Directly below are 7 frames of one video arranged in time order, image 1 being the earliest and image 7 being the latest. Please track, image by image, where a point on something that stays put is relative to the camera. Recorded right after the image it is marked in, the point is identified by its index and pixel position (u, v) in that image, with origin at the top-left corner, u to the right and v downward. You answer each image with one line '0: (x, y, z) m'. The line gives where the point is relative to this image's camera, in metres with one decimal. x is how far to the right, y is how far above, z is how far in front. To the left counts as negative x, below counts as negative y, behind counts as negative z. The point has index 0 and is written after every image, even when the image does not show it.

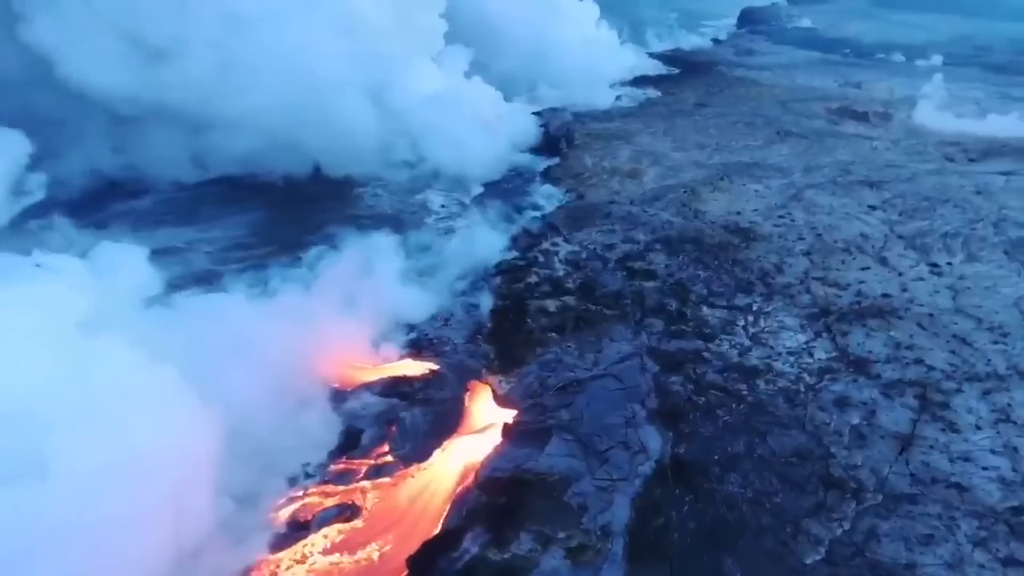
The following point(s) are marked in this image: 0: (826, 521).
0: (+4.9, -3.6, +9.9) m
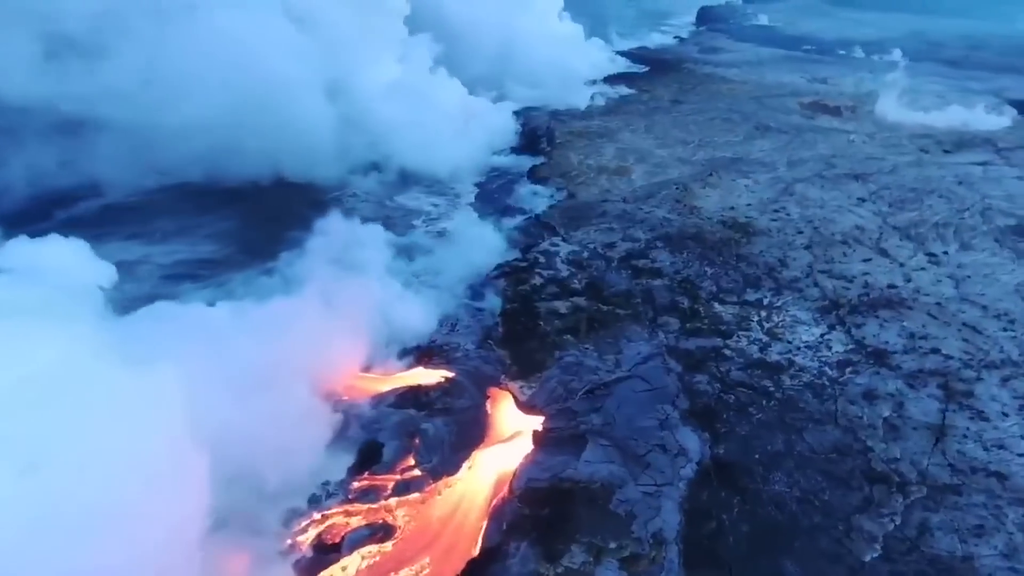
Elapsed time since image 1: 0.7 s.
0: (+5.7, -3.5, +9.8) m
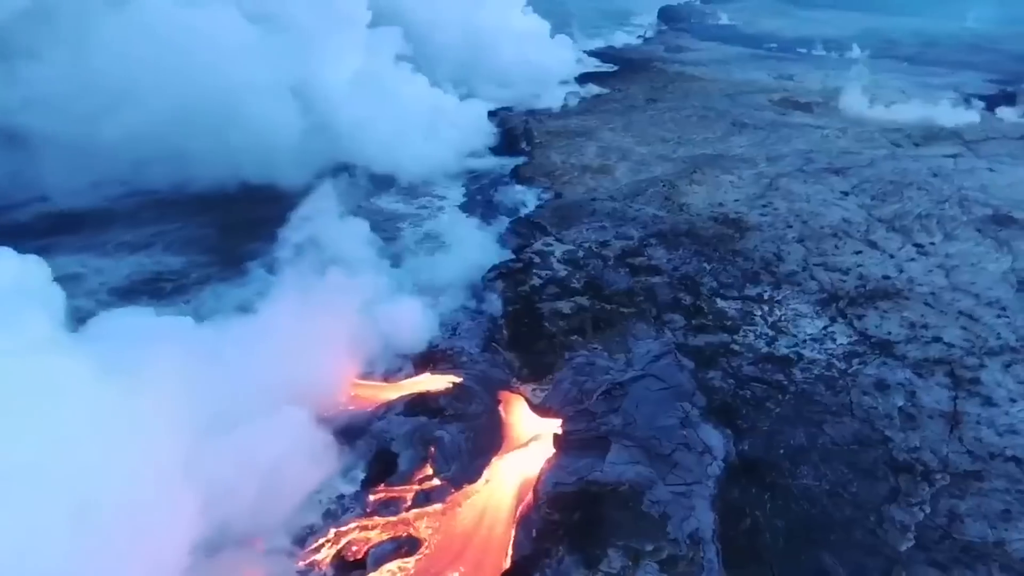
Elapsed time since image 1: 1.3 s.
0: (+6.1, -3.4, +9.9) m
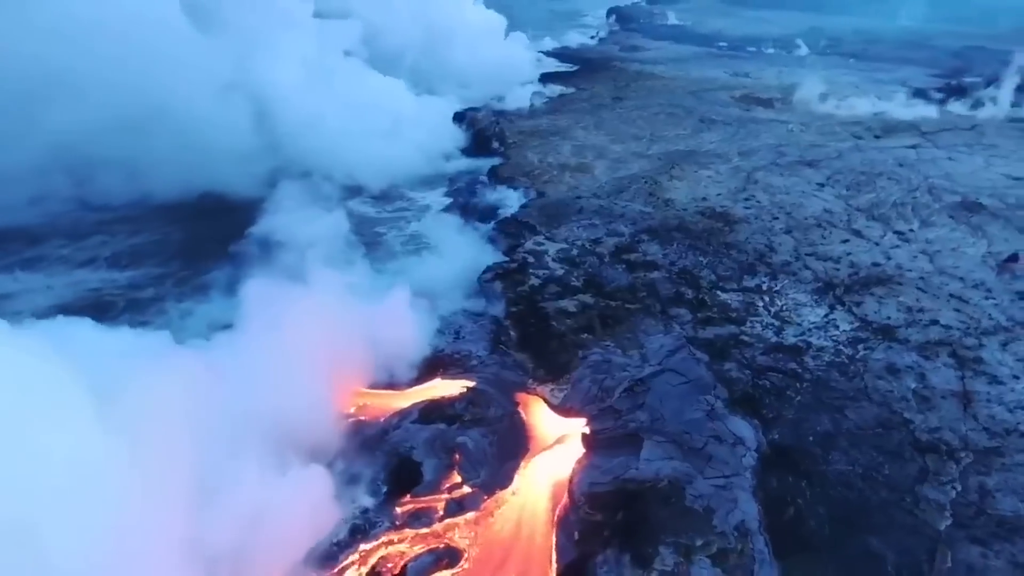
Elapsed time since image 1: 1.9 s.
0: (+6.8, -3.1, +10.2) m
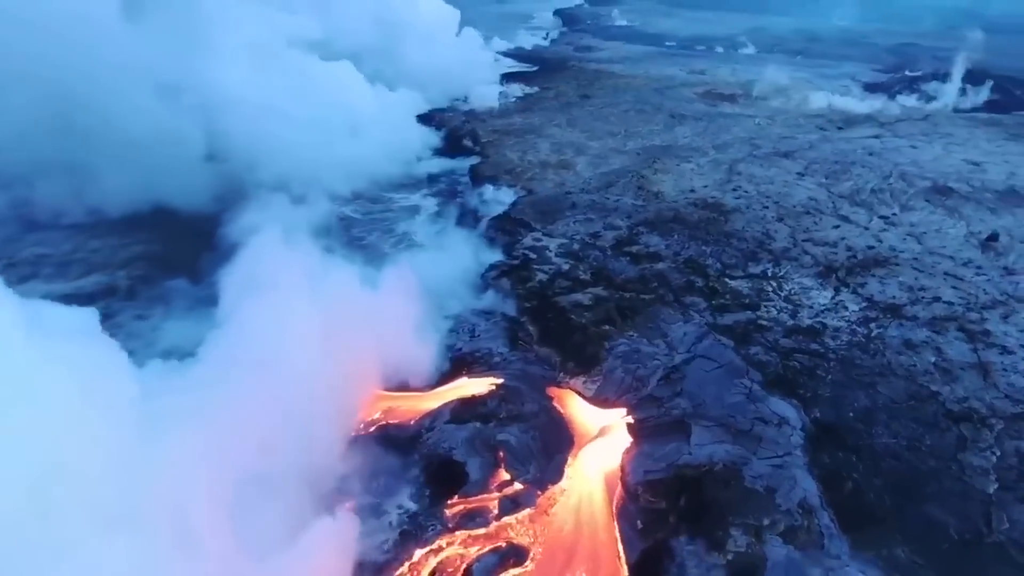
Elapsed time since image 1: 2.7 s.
0: (+7.7, -2.7, +10.6) m
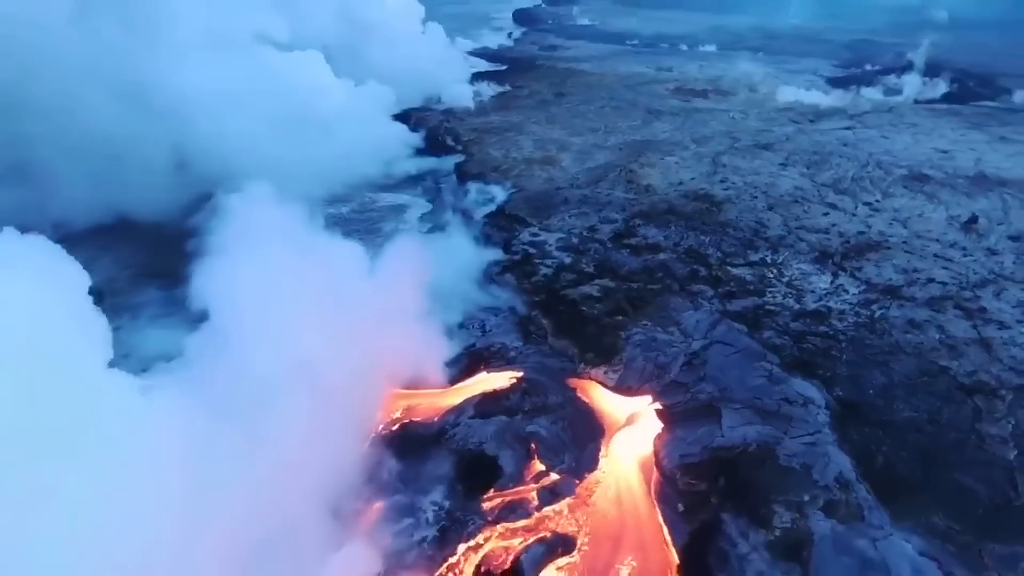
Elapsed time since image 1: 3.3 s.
0: (+8.3, -2.3, +11.0) m
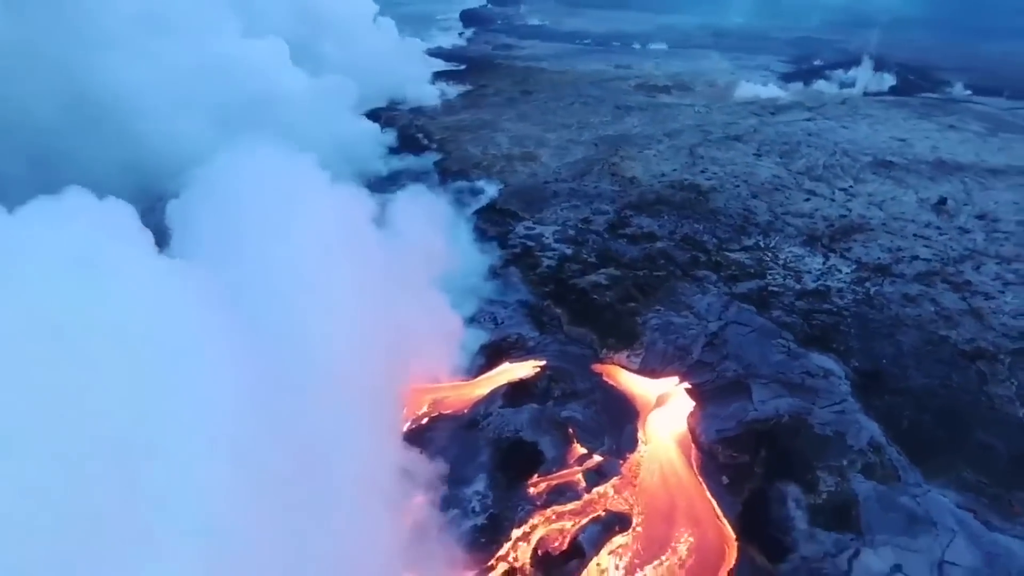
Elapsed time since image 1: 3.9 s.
0: (+9.0, -1.8, +11.8) m
